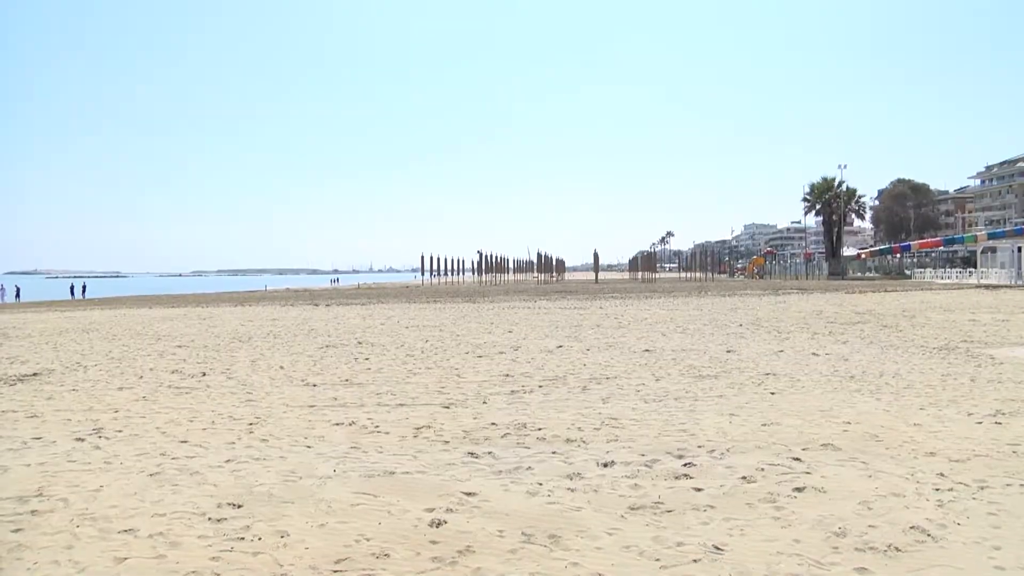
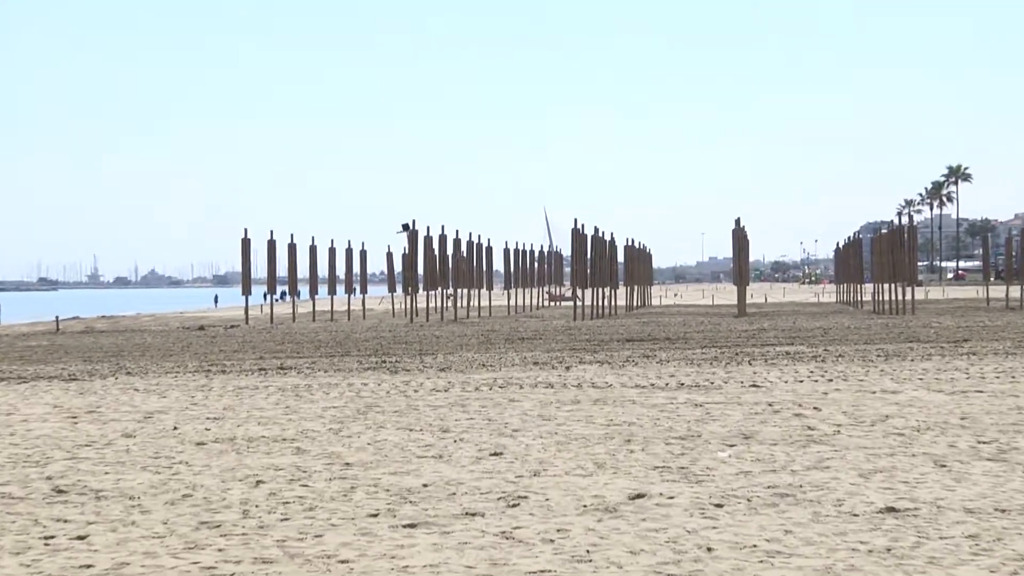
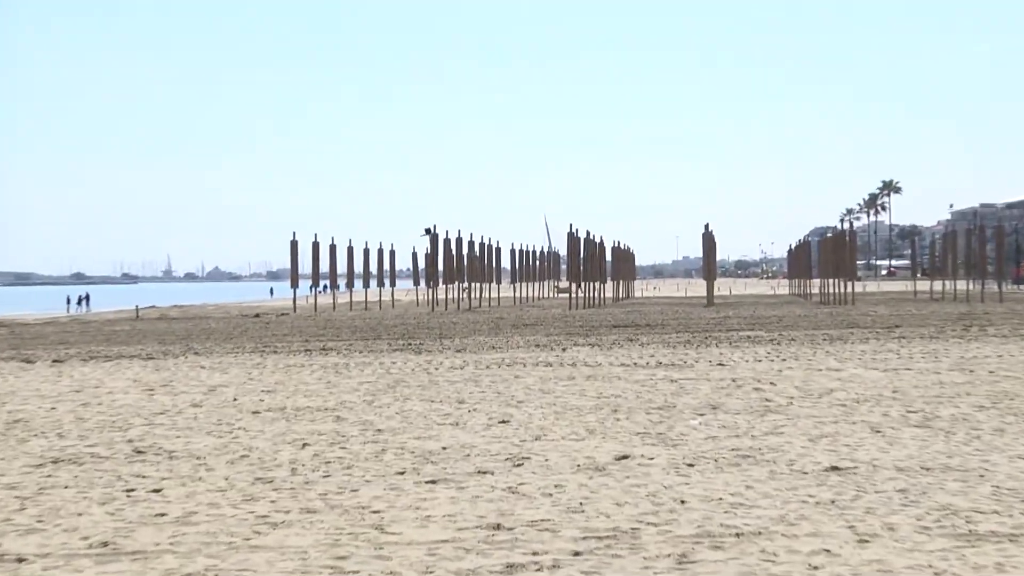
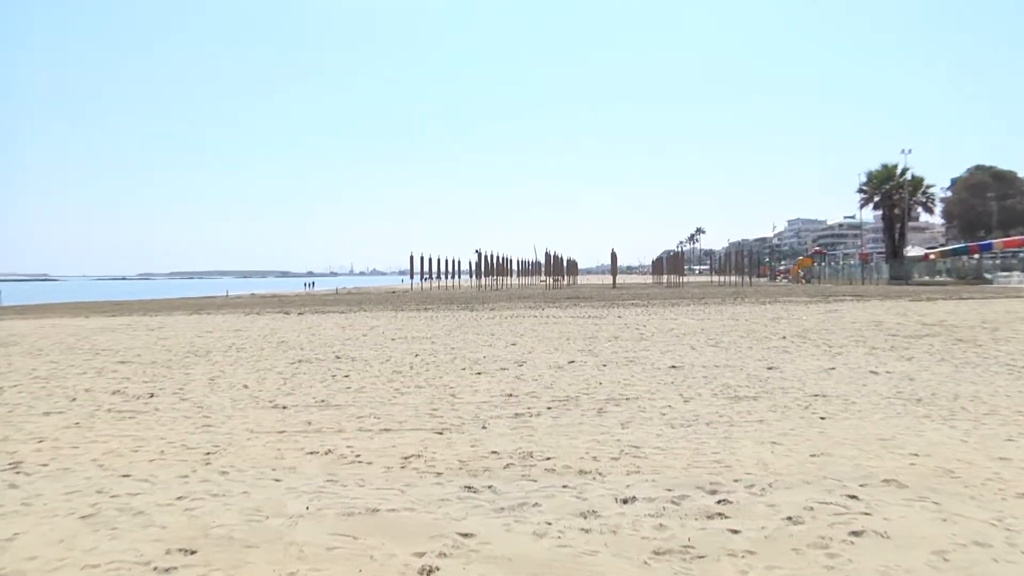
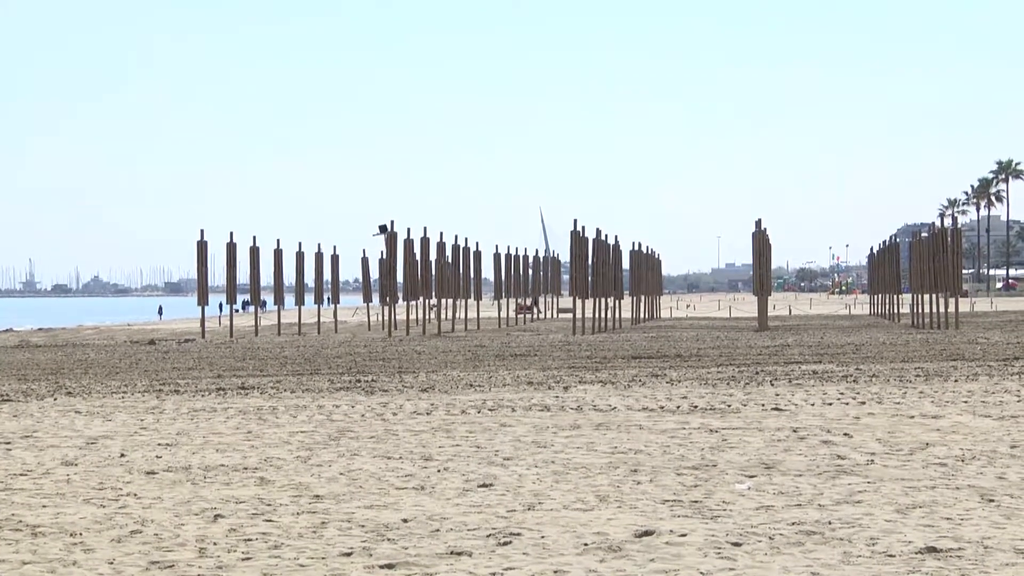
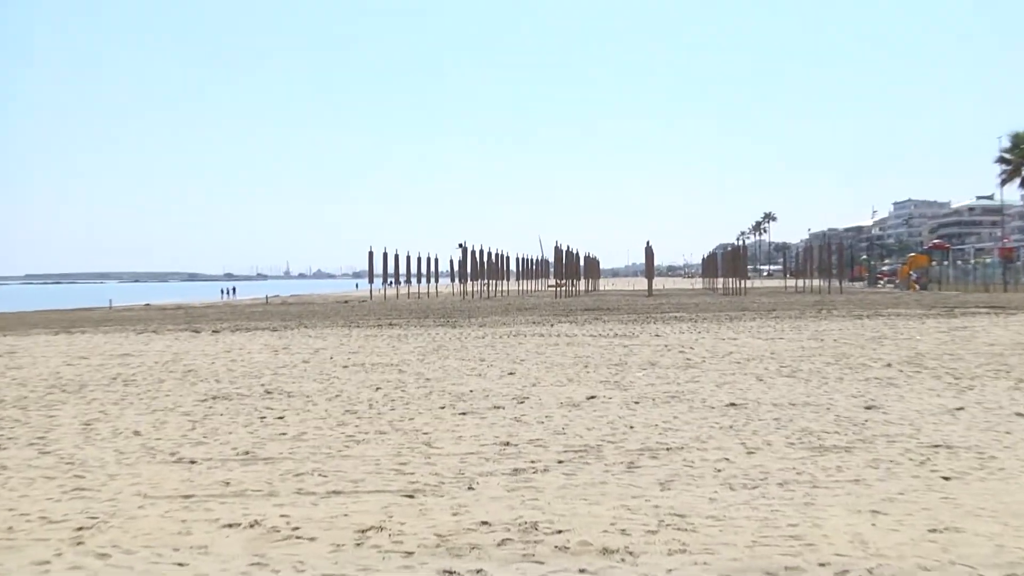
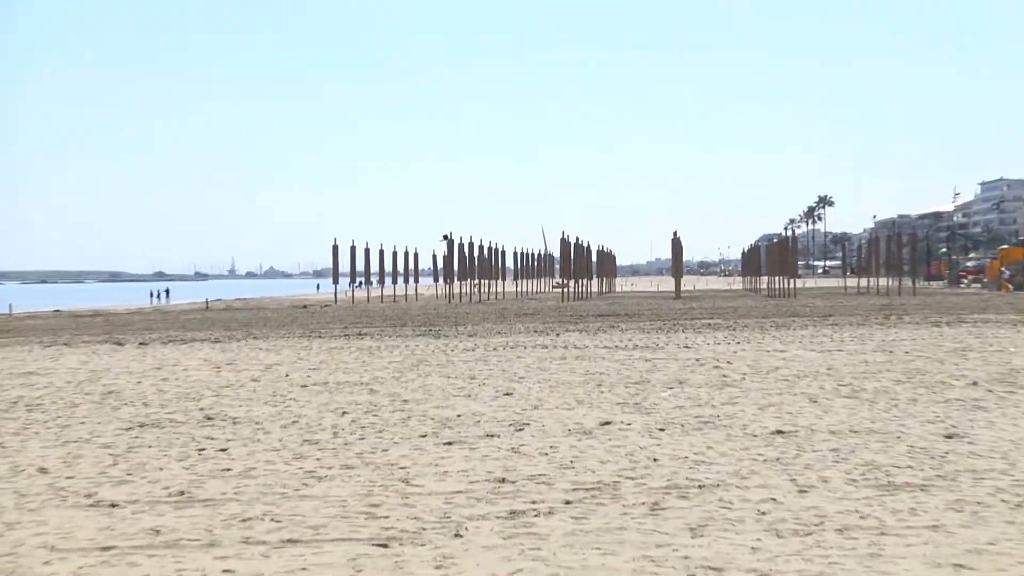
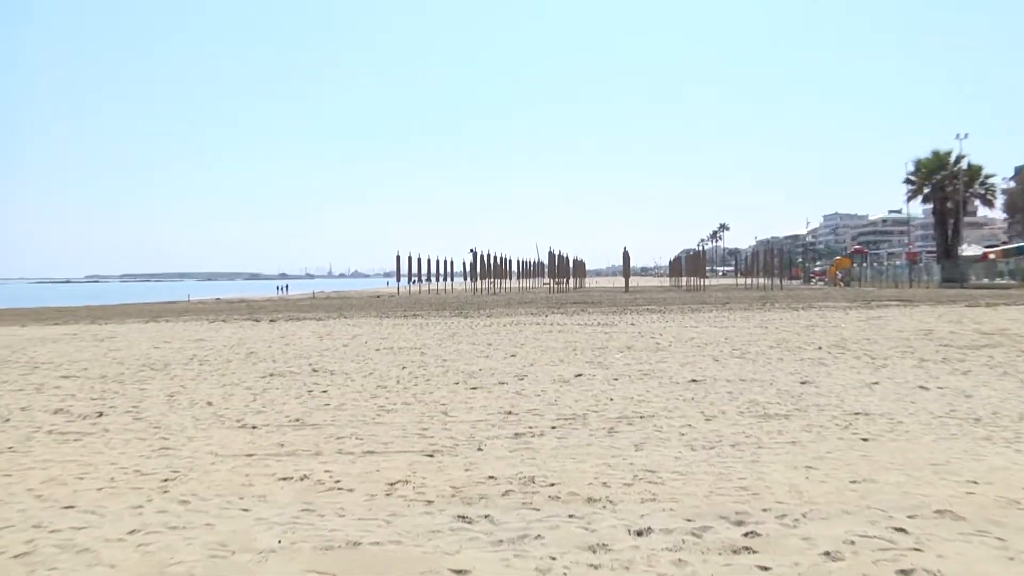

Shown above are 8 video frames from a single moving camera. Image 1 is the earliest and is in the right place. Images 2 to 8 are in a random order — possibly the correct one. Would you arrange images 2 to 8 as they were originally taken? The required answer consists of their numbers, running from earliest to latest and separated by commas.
4, 8, 6, 7, 3, 2, 5
